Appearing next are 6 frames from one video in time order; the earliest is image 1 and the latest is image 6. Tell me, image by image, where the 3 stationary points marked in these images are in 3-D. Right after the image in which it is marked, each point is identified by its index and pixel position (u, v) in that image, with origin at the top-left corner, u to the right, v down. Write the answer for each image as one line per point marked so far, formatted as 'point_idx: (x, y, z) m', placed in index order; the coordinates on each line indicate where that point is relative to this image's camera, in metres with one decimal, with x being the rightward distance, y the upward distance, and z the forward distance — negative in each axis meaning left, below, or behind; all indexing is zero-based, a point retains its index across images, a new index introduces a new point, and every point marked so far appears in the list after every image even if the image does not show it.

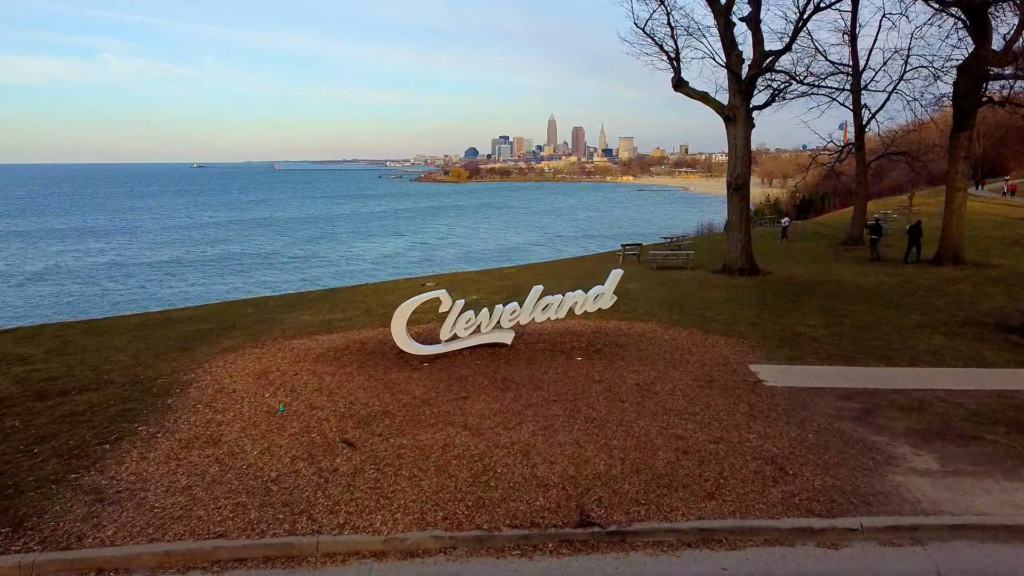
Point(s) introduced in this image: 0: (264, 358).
0: (-4.2, -1.2, +10.4) m
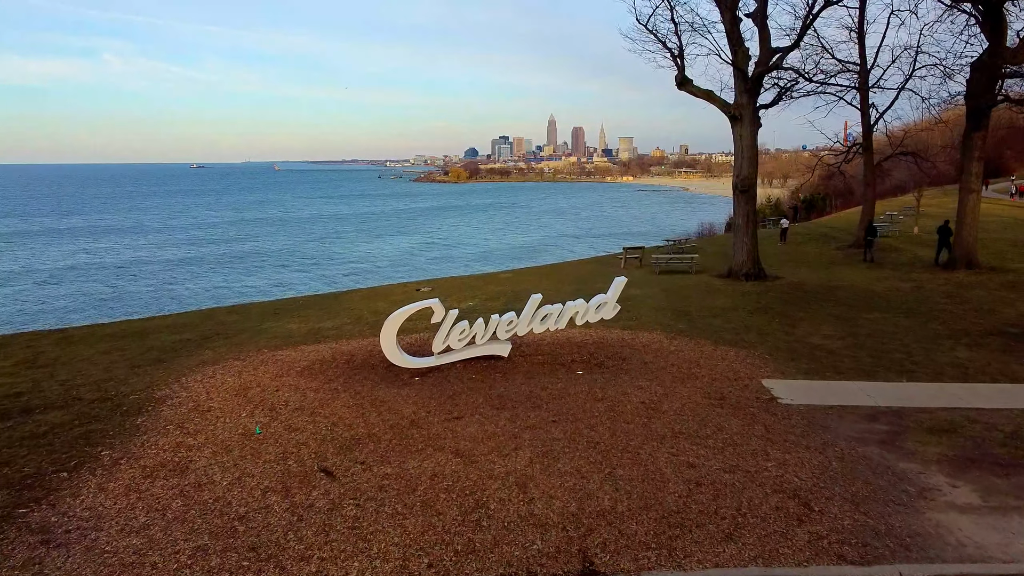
0: (-4.3, -1.4, +9.7) m
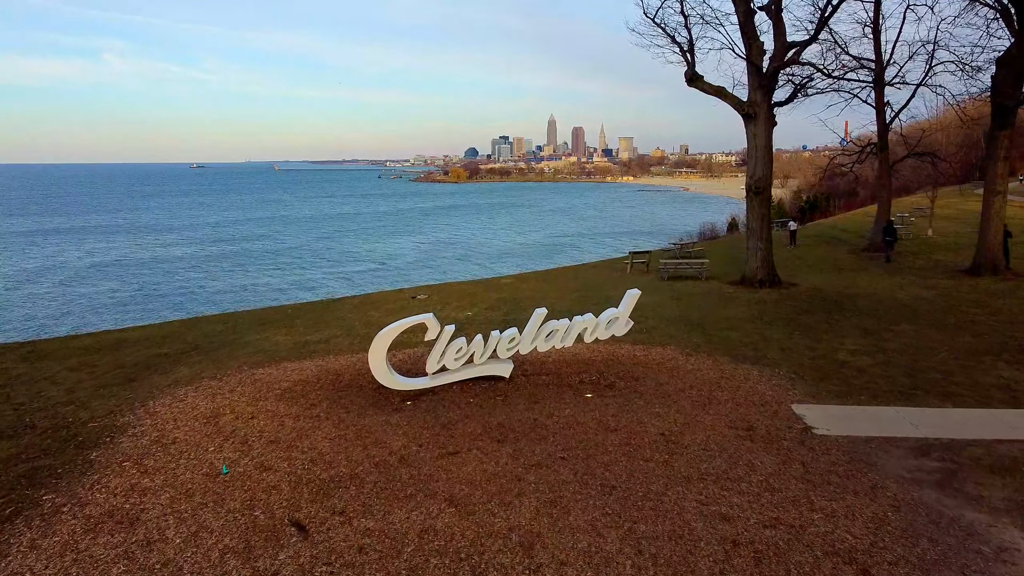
0: (-4.3, -1.6, +8.8) m
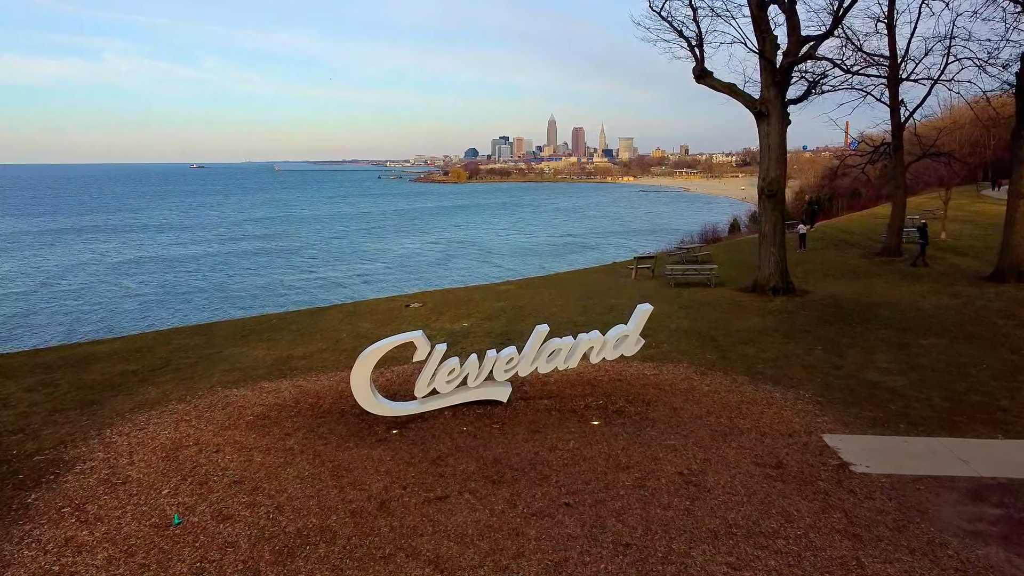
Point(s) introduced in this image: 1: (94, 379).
0: (-4.3, -1.8, +7.9) m
1: (-6.9, -1.5, +10.1) m
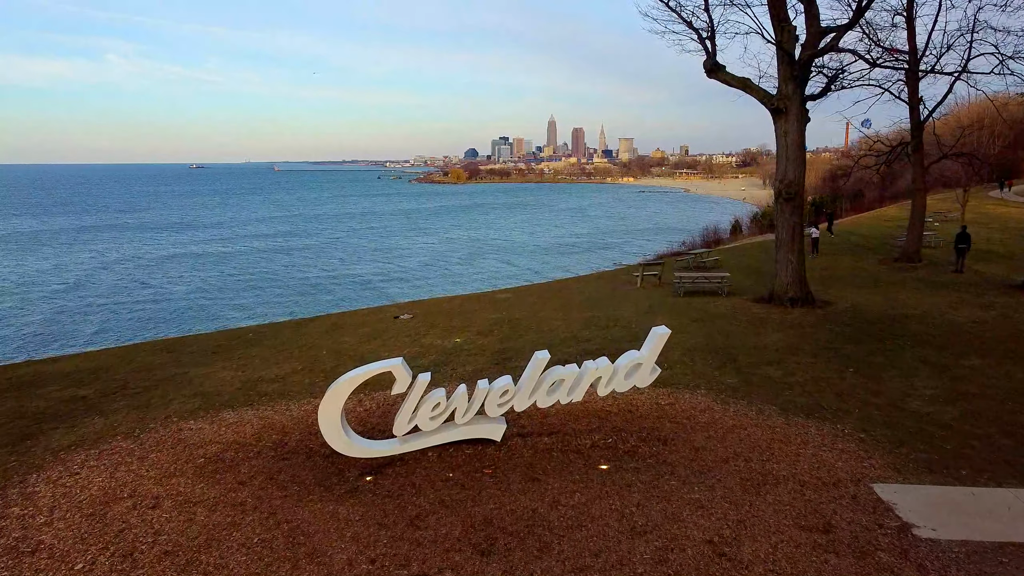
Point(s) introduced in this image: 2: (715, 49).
0: (-4.3, -2.0, +6.8) m
1: (-7.0, -1.7, +8.9) m
2: (+4.9, +5.8, +14.7) m
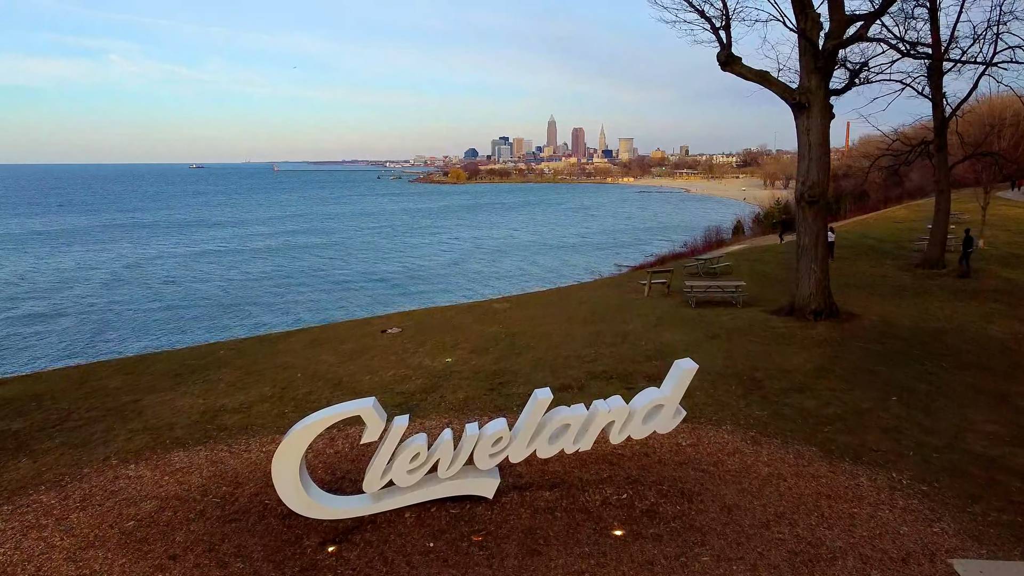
0: (-4.4, -2.2, +5.6) m
1: (-7.0, -2.0, +7.7) m
2: (+4.9, +5.5, +13.5) m
